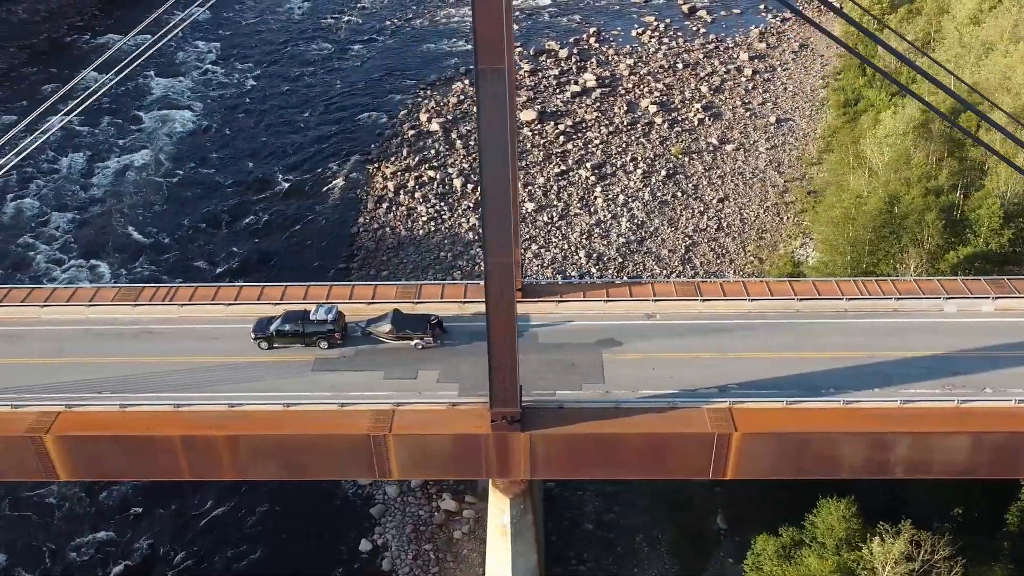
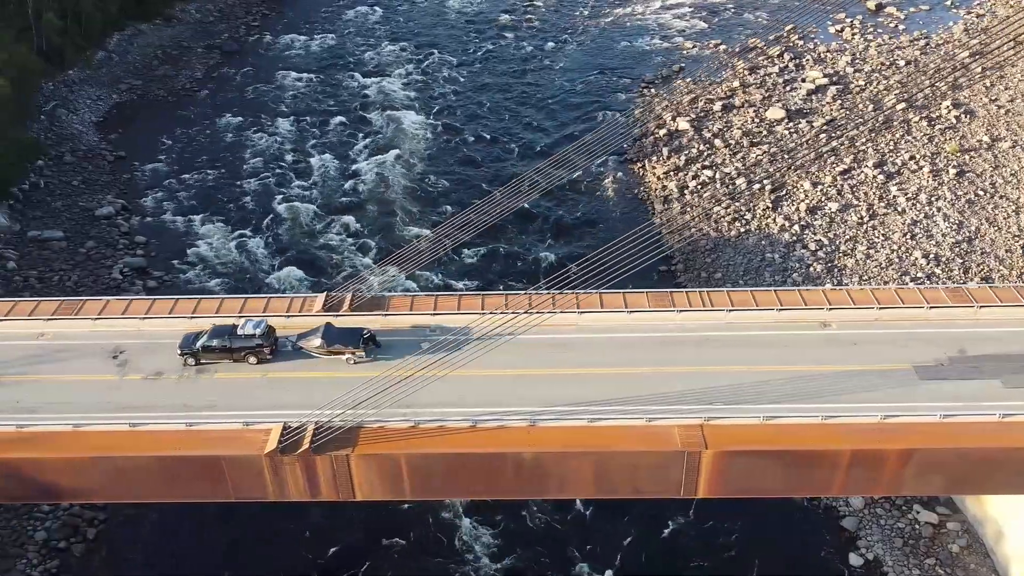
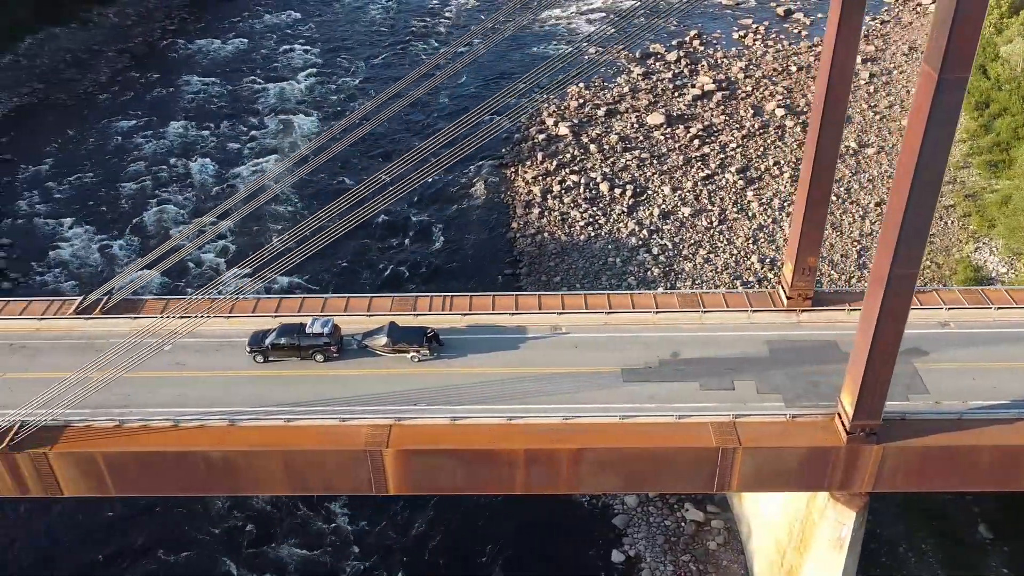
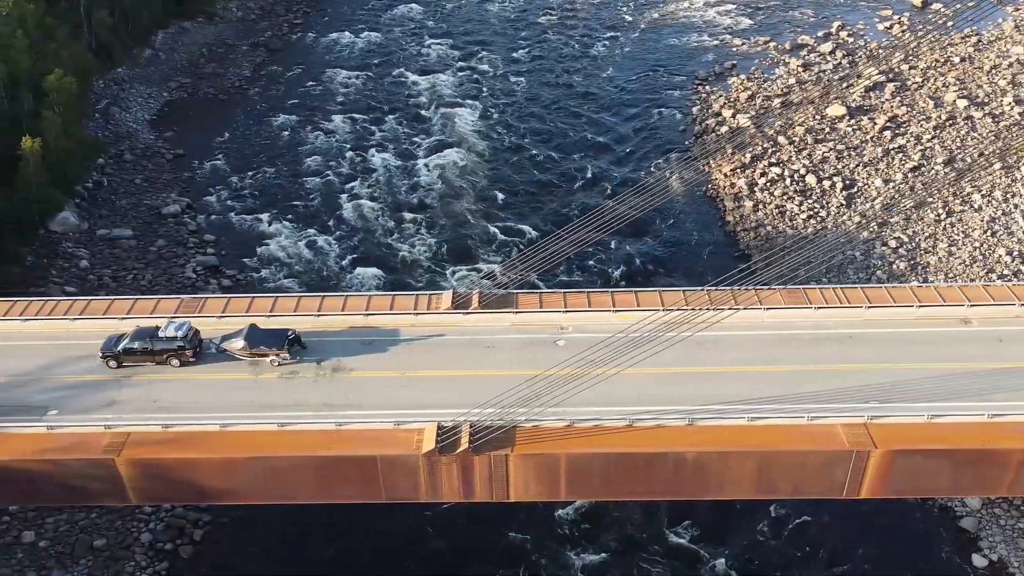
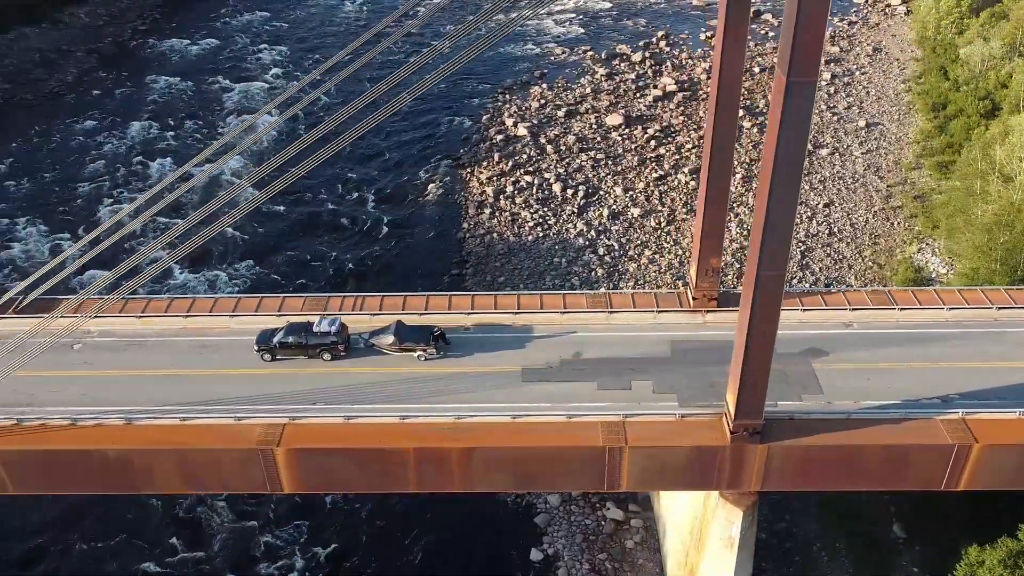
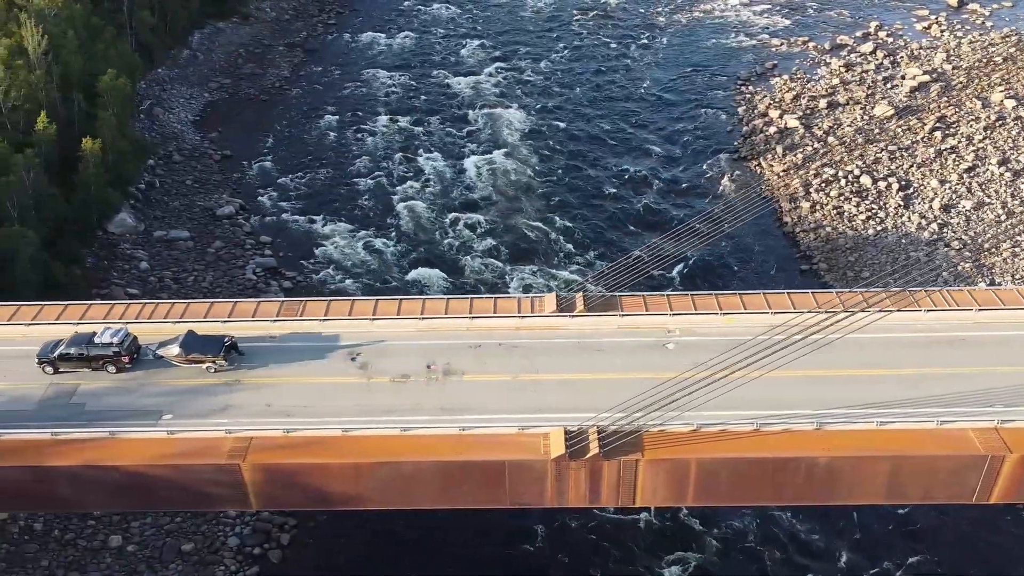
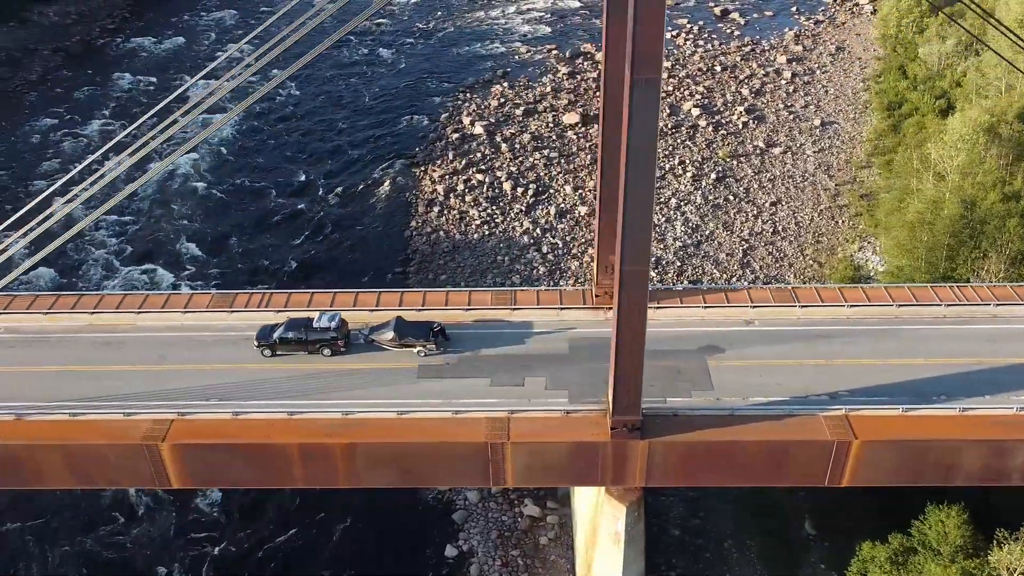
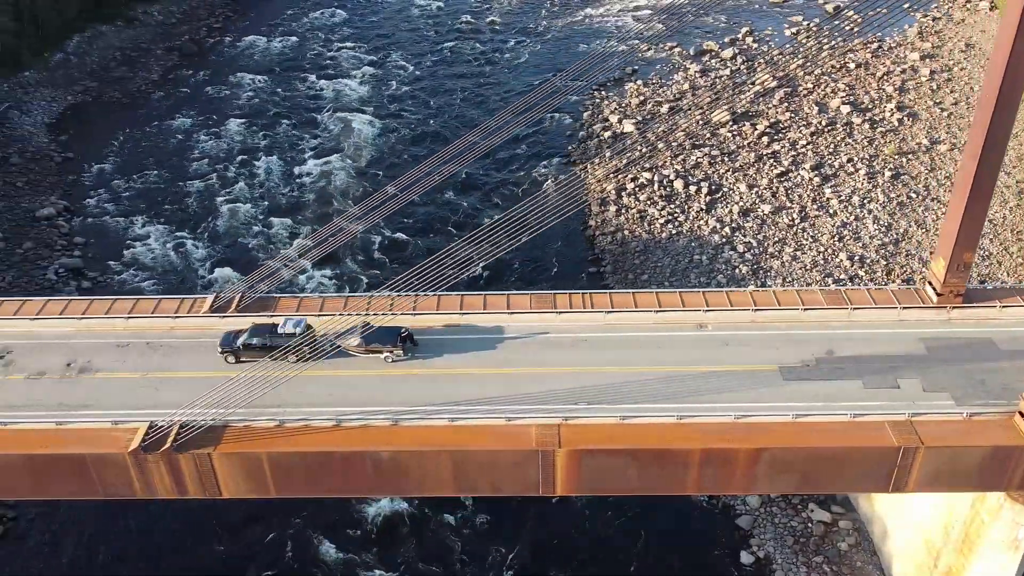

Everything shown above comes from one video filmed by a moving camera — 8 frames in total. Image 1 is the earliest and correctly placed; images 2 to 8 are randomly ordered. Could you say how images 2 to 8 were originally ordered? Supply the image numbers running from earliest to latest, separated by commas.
7, 5, 3, 8, 2, 4, 6
